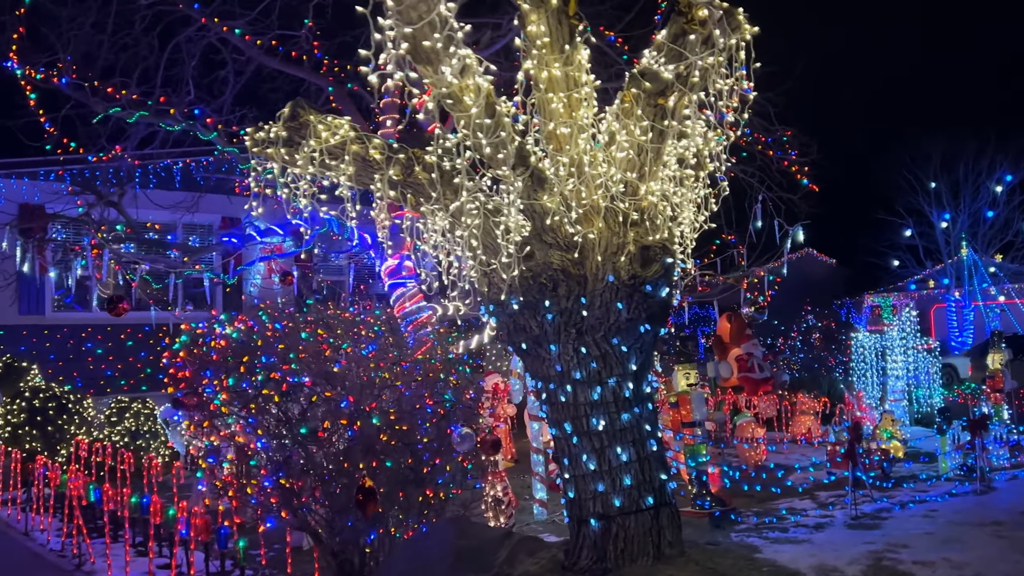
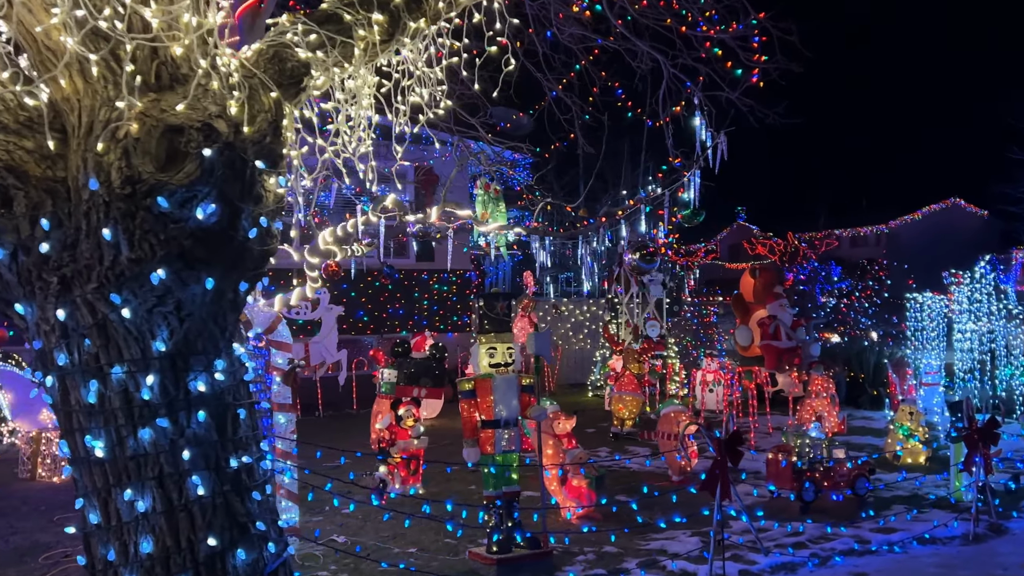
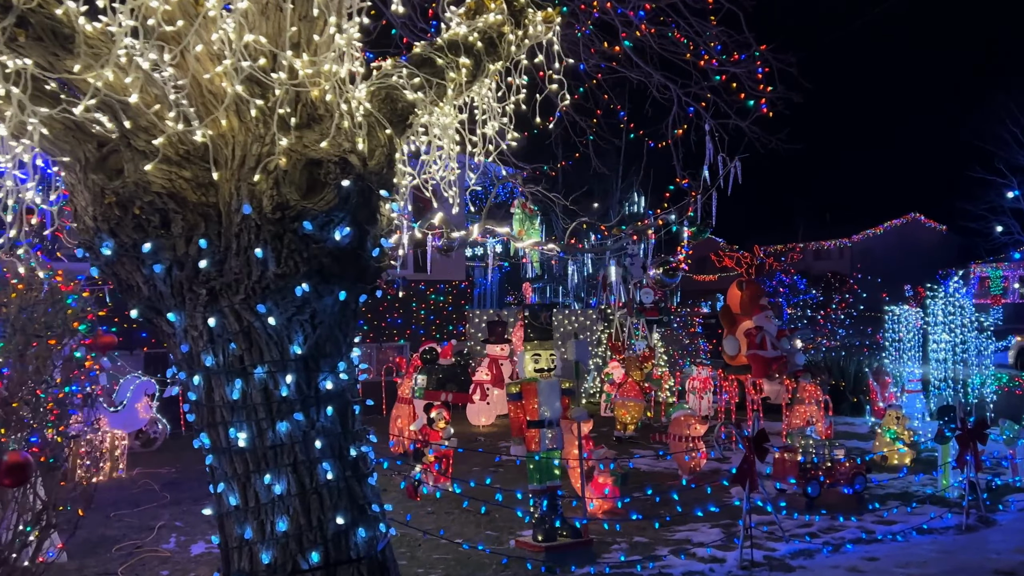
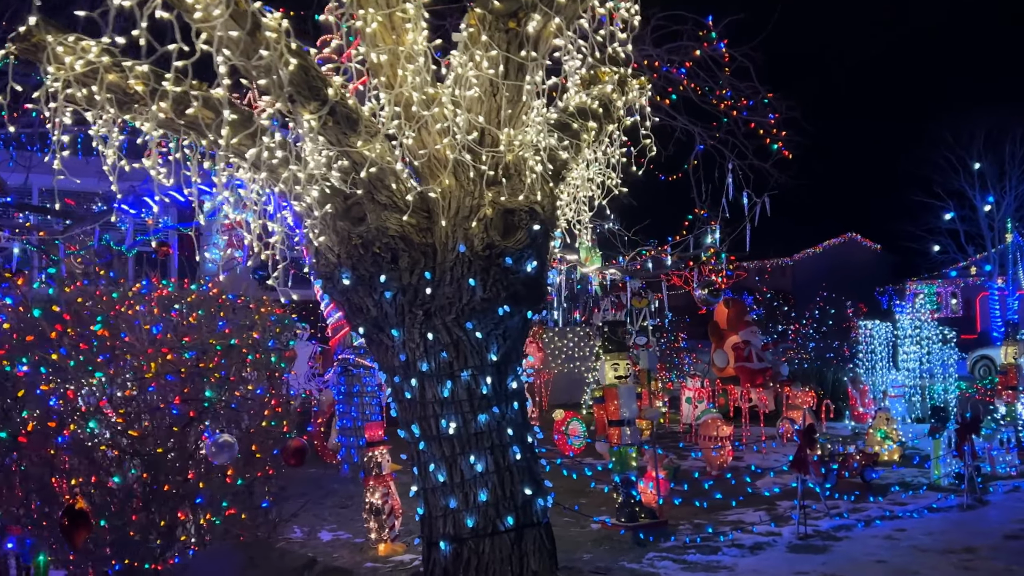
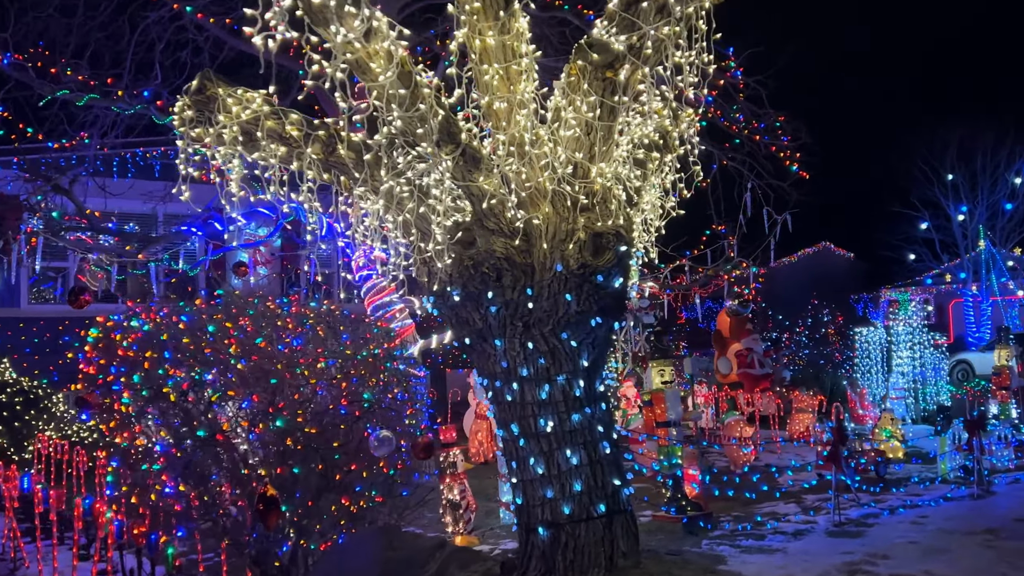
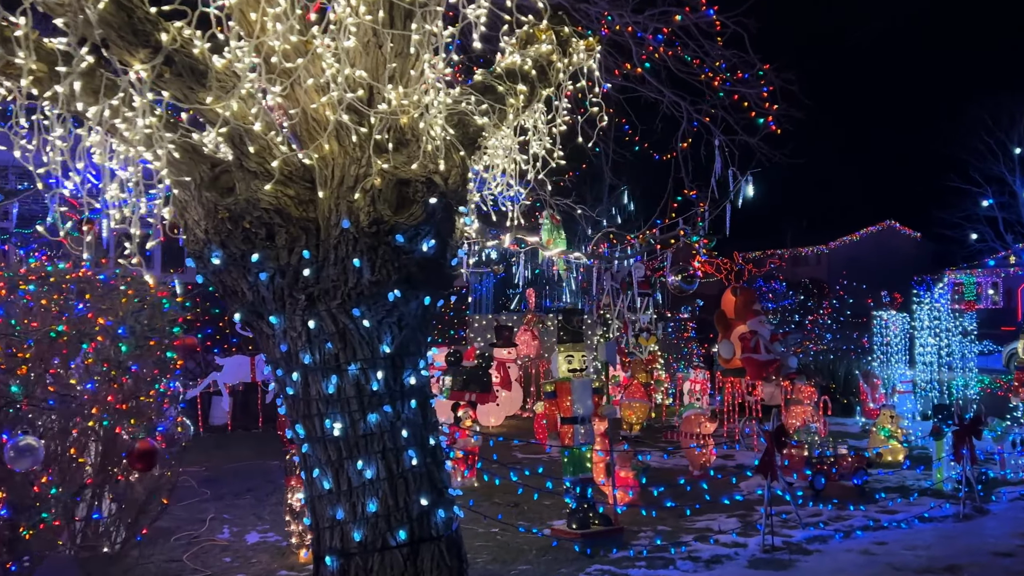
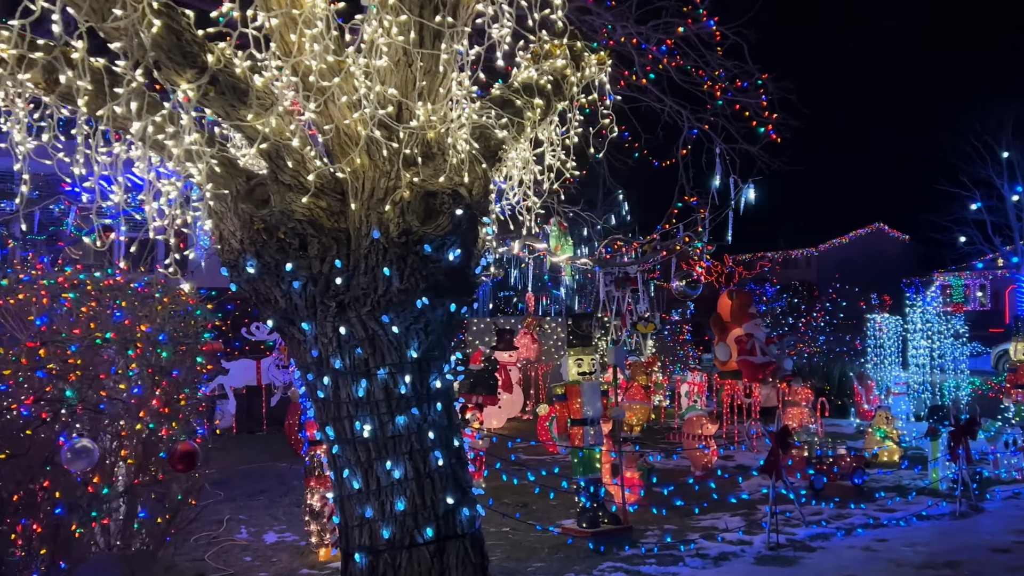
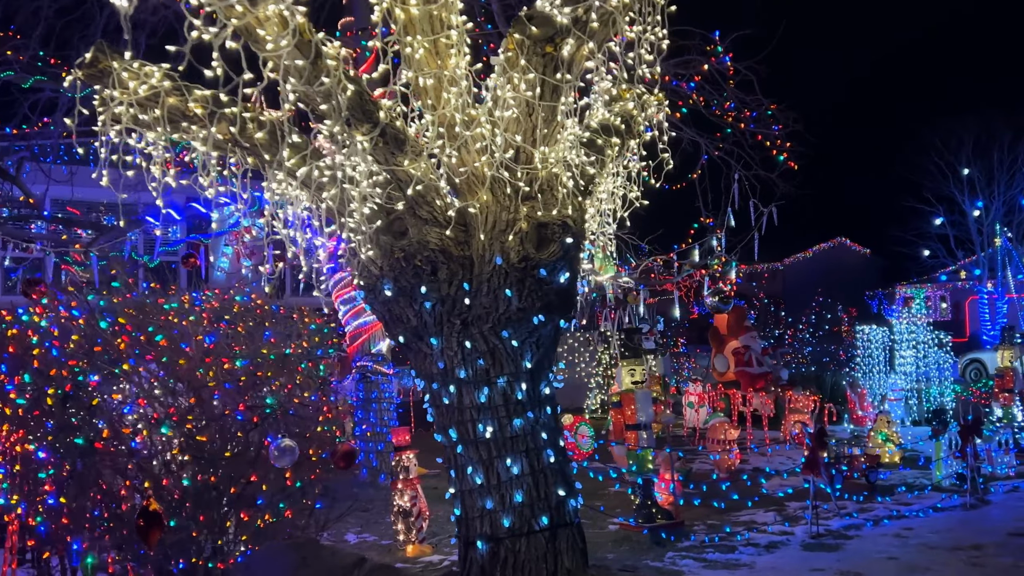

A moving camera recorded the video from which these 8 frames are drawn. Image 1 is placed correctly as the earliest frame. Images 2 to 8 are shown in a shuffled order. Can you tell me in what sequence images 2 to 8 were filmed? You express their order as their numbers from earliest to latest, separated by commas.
5, 8, 4, 7, 6, 3, 2
